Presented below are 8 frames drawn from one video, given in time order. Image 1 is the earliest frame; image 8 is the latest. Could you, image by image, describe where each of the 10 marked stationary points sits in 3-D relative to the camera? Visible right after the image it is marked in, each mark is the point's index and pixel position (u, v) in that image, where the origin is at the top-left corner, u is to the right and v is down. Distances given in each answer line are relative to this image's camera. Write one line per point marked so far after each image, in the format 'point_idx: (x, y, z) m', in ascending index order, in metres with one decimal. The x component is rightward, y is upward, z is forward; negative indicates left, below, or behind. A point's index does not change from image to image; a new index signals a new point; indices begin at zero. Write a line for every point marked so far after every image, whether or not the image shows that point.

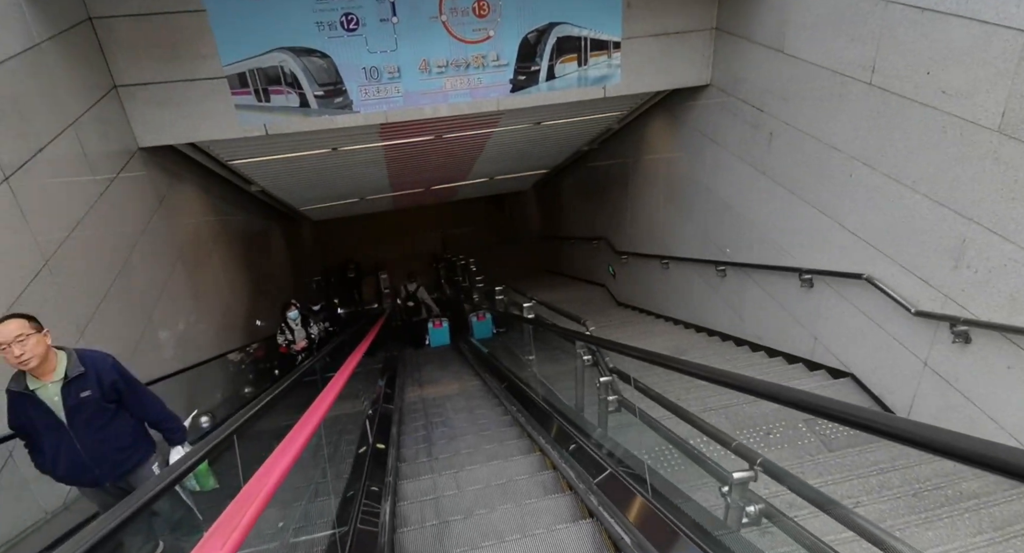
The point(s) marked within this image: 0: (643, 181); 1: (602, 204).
0: (+1.8, +1.5, +7.3) m
1: (+1.6, +1.4, +8.7) m
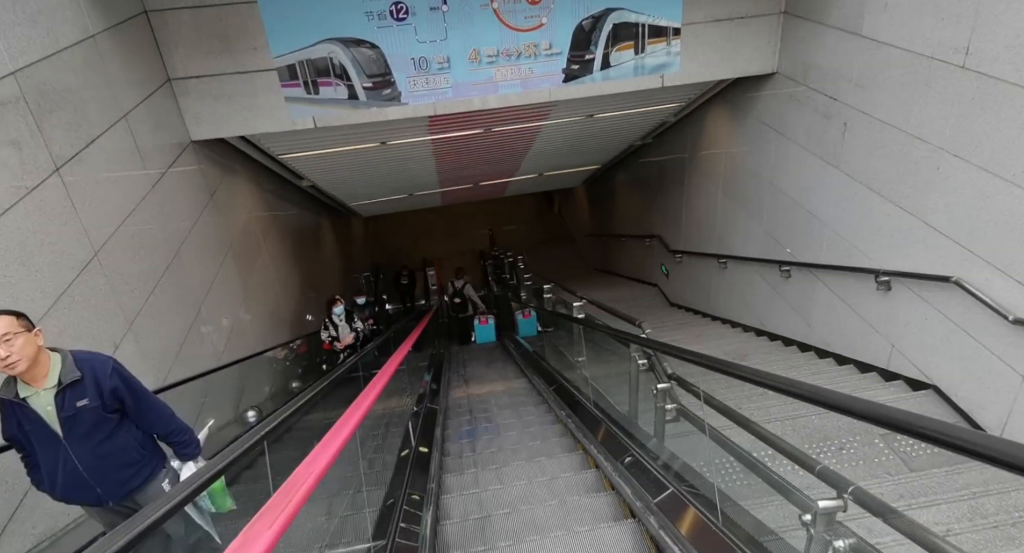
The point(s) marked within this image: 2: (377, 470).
0: (+2.6, +1.5, +6.8) m
1: (+2.5, +1.4, +8.2) m
2: (-1.0, -1.4, +3.4) m
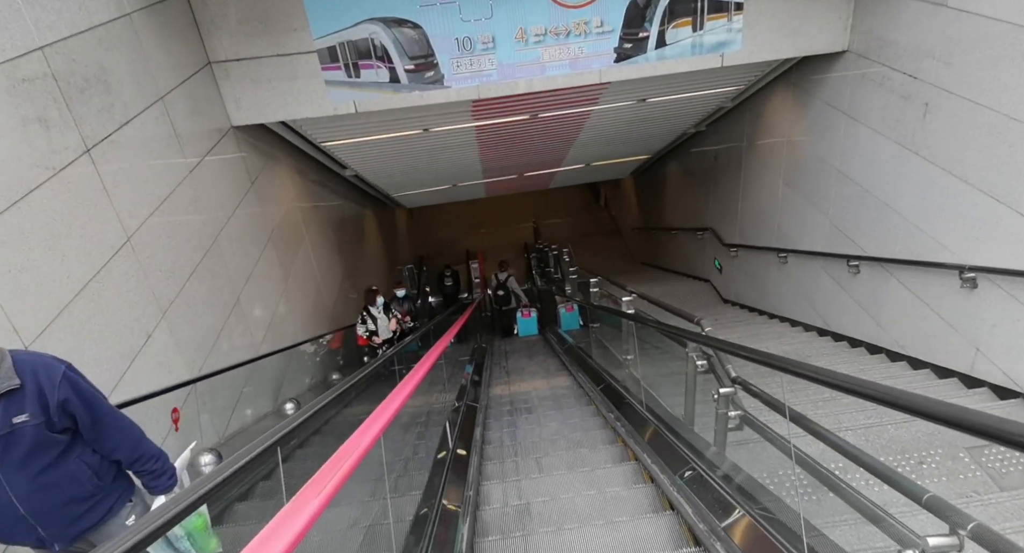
0: (+3.3, +1.6, +6.3) m
1: (+3.3, +1.5, +7.6) m
2: (-0.7, -1.4, +3.2) m
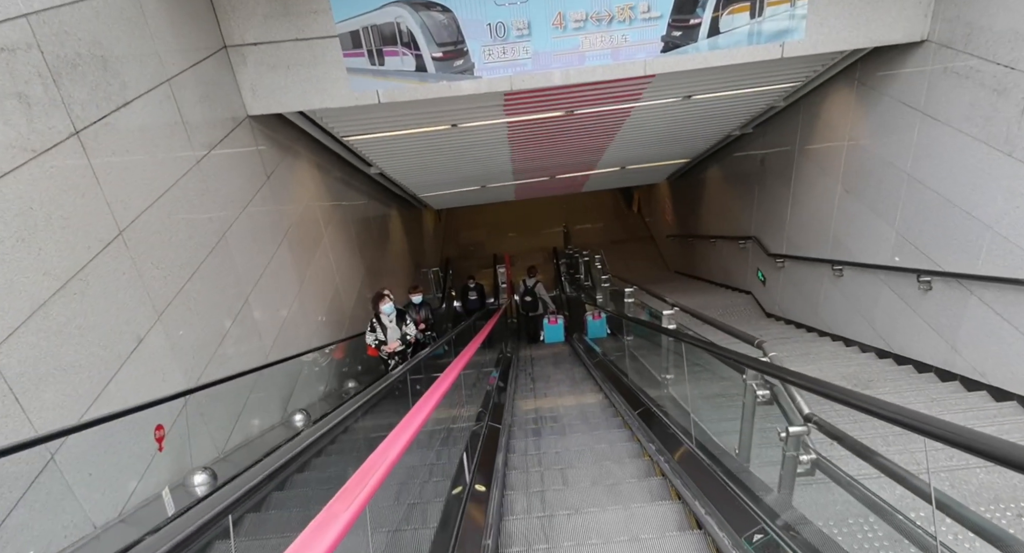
0: (+3.7, +1.4, +5.7) m
1: (+3.8, +1.3, +7.1) m
2: (-0.5, -1.4, +2.9) m
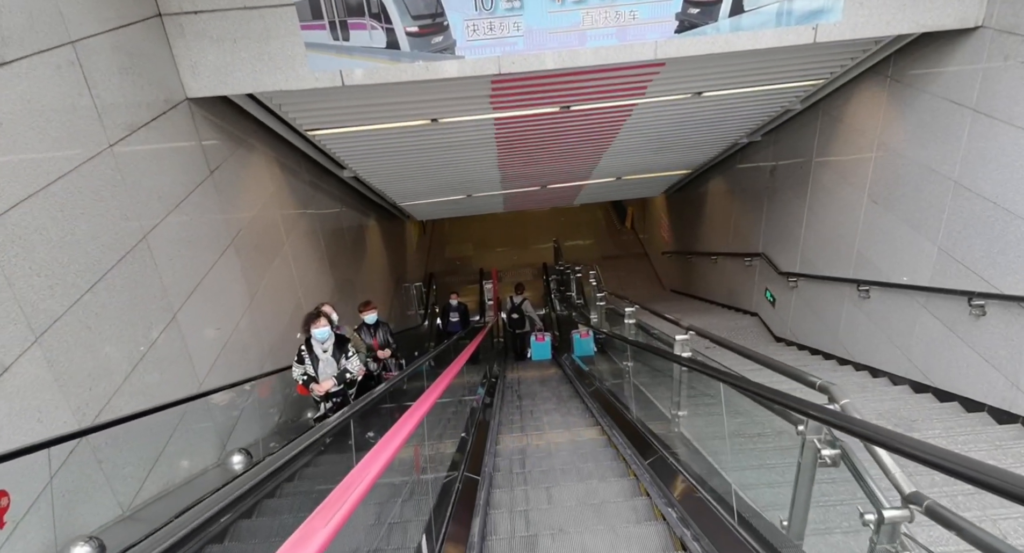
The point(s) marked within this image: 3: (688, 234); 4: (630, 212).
0: (+3.5, +1.1, +5.2) m
1: (+3.6, +1.0, +6.6) m
2: (-0.6, -1.5, +2.1) m
3: (+3.7, +0.9, +9.4) m
4: (+3.7, +2.1, +14.2) m
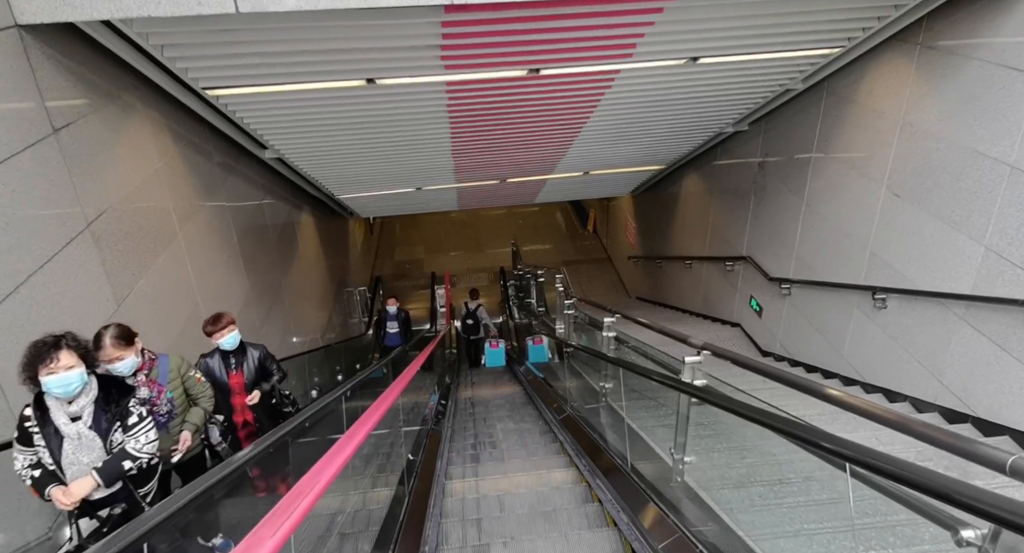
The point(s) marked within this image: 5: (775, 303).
0: (+3.1, +1.1, +4.7) m
1: (+3.0, +0.9, +6.0) m
2: (-0.8, -1.4, +1.2) m
3: (+2.8, +0.7, +8.8) m
4: (+2.5, +1.9, +13.7) m
5: (+3.1, -0.3, +5.3) m
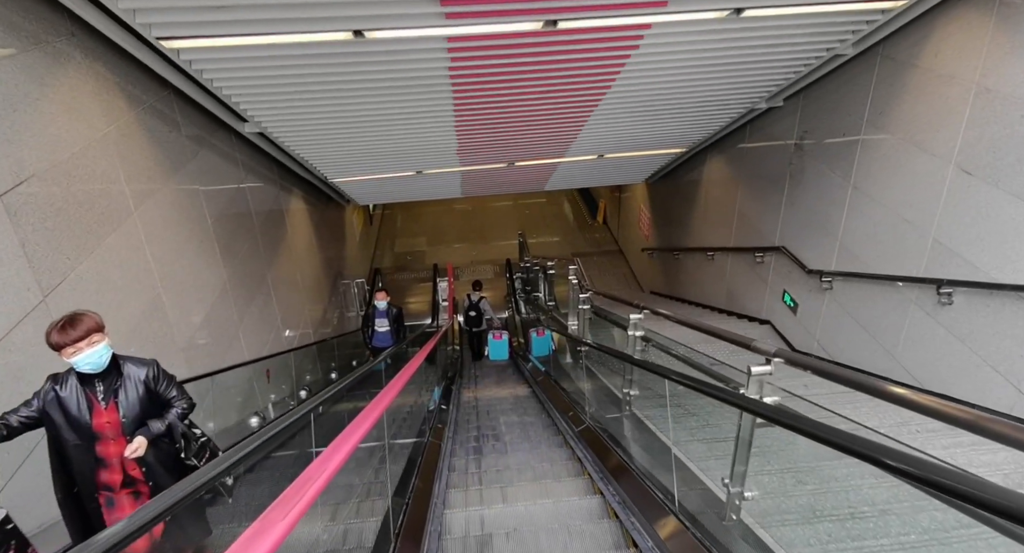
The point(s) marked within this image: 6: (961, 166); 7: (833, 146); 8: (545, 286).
0: (+3.2, +1.1, +4.1) m
1: (+3.1, +1.0, +5.5) m
2: (-0.7, -1.4, +0.7) m
3: (+3.0, +0.9, +8.3) m
4: (+2.6, +2.0, +13.1) m
5: (+3.2, -0.2, +4.8) m
6: (+3.2, +0.7, +3.2) m
7: (+3.2, +1.3, +4.4) m
8: (+0.6, -0.2, +7.9) m
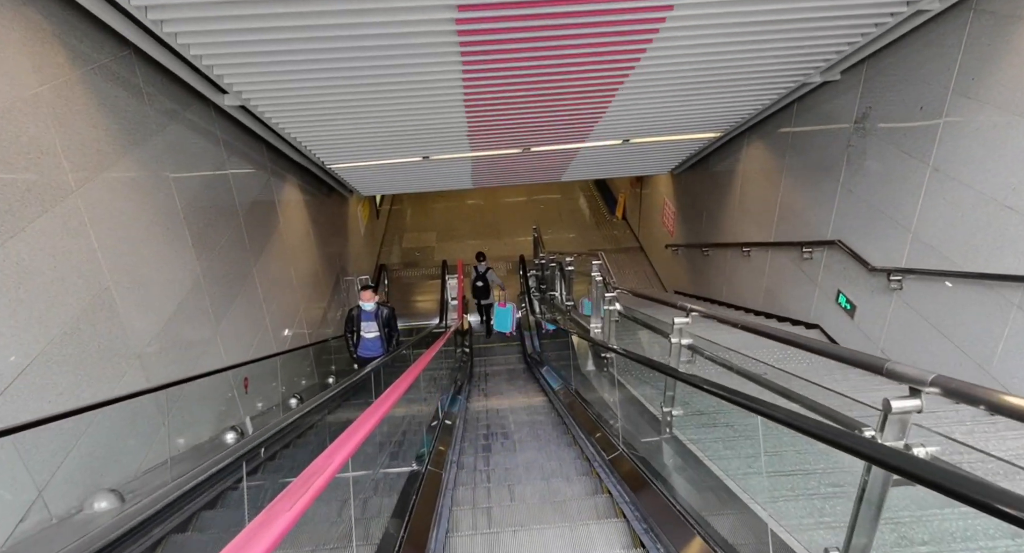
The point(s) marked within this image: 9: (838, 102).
0: (+3.3, +1.2, +3.5) m
1: (+3.3, +1.0, +4.8) m
2: (-0.7, -1.4, +0.1) m
3: (+3.2, +0.9, +7.7) m
4: (+3.0, +2.1, +12.5) m
5: (+3.3, -0.2, +4.1) m
6: (+3.4, +0.7, +2.6) m
7: (+3.3, +1.3, +3.8) m
8: (+0.8, -0.1, +7.3) m
9: (+3.3, +1.8, +4.5) m
